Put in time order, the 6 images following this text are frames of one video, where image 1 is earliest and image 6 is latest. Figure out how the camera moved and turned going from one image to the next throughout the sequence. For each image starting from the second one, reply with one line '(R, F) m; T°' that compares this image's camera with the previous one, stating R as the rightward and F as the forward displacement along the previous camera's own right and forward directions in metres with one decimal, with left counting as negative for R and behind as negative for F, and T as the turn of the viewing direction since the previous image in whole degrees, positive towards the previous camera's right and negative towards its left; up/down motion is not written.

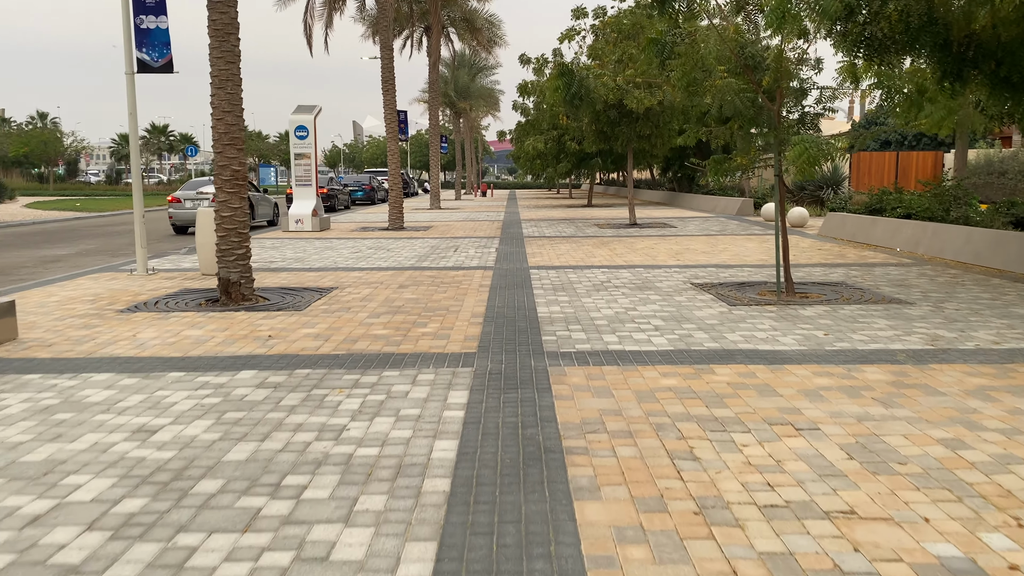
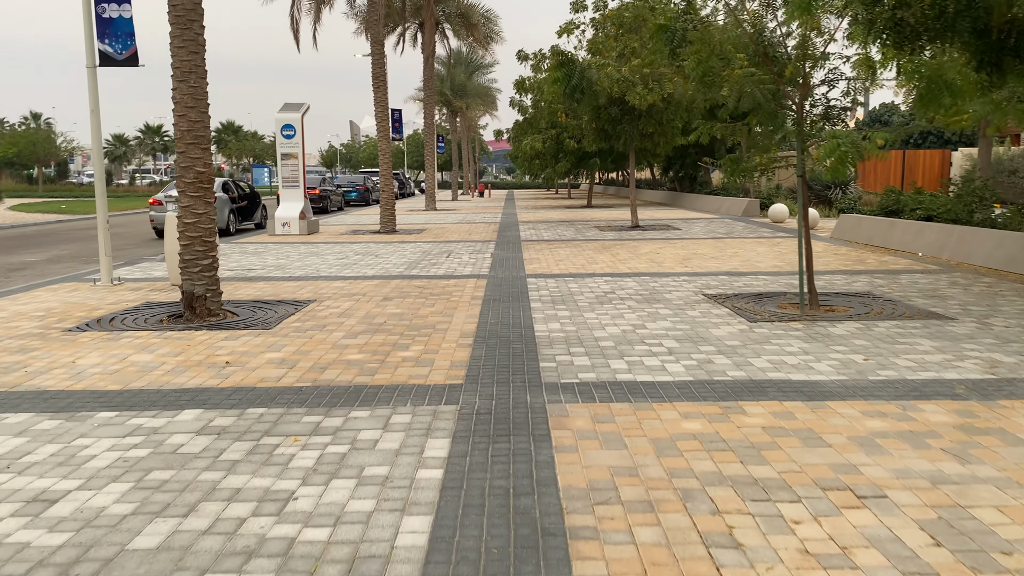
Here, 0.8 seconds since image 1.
(0.0, +1.0) m; 0°
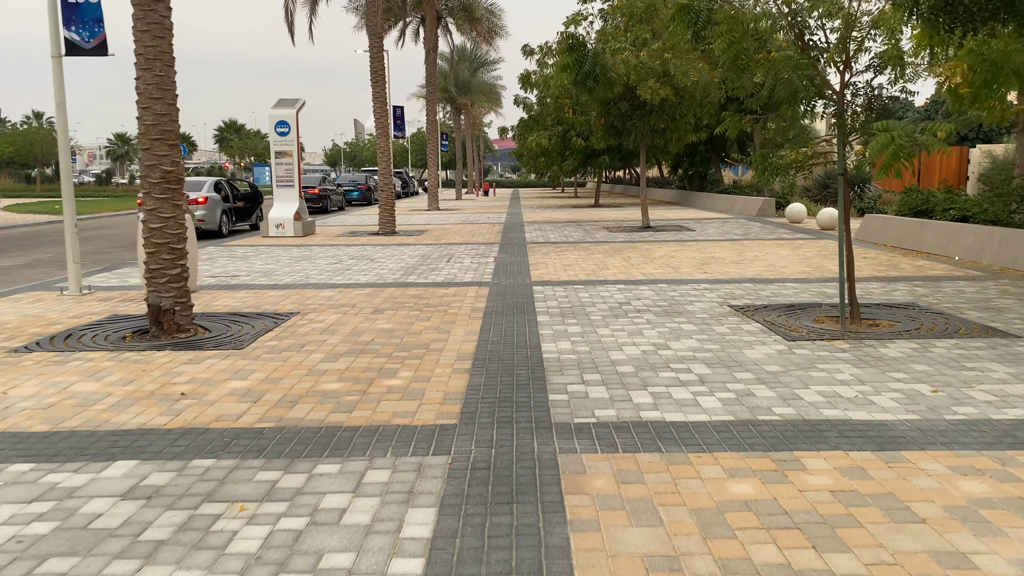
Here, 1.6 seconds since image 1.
(0.0, +1.0) m; 0°
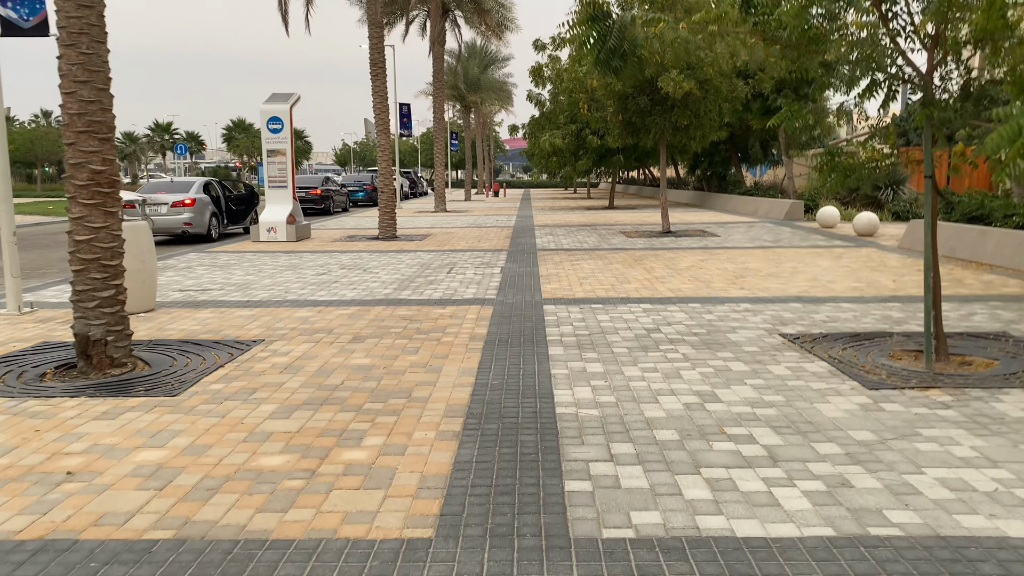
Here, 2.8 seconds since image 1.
(0.0, +1.5) m; -1°
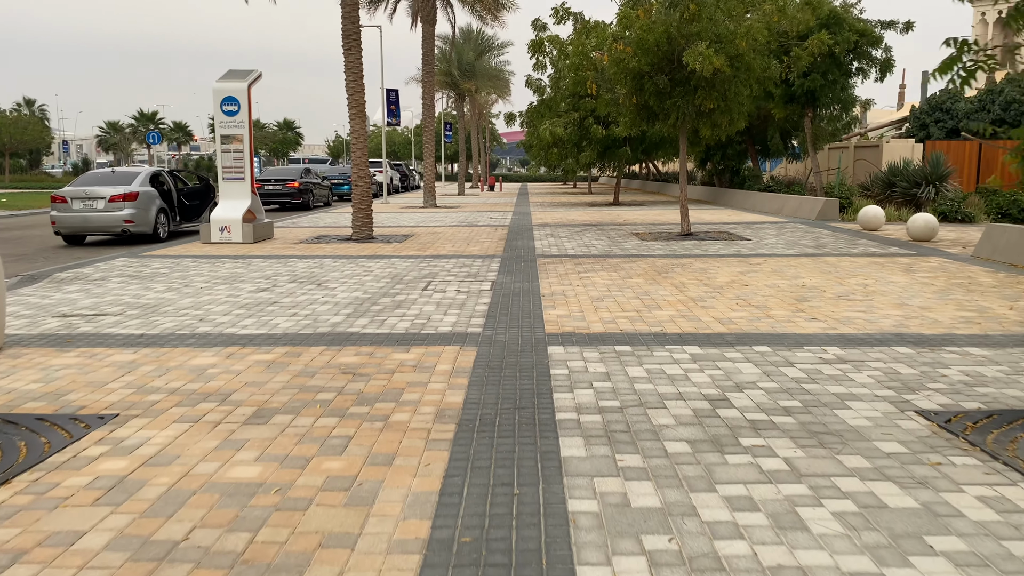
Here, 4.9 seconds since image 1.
(0.0, +2.7) m; 0°
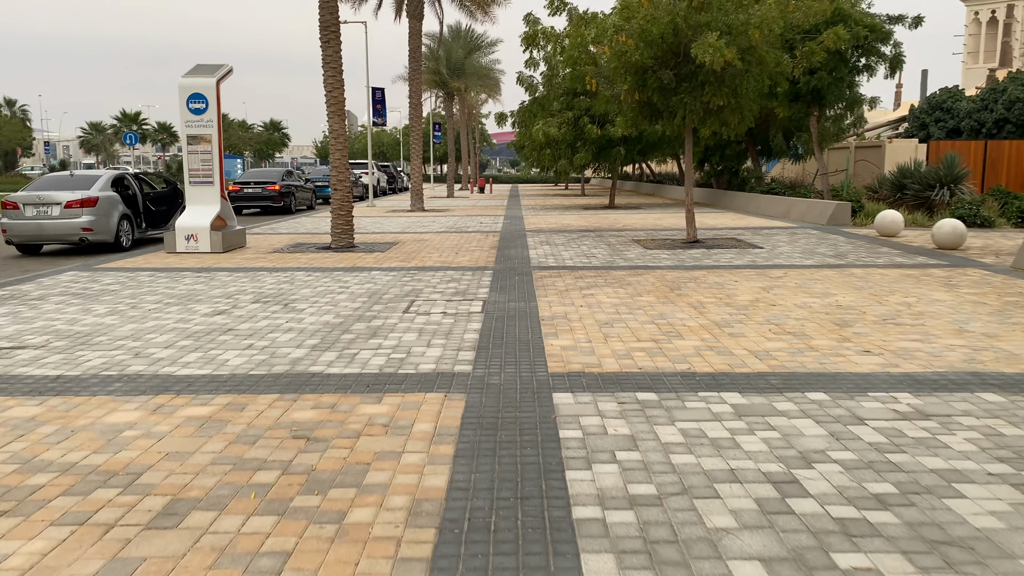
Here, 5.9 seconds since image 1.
(0.0, +1.2) m; +1°
